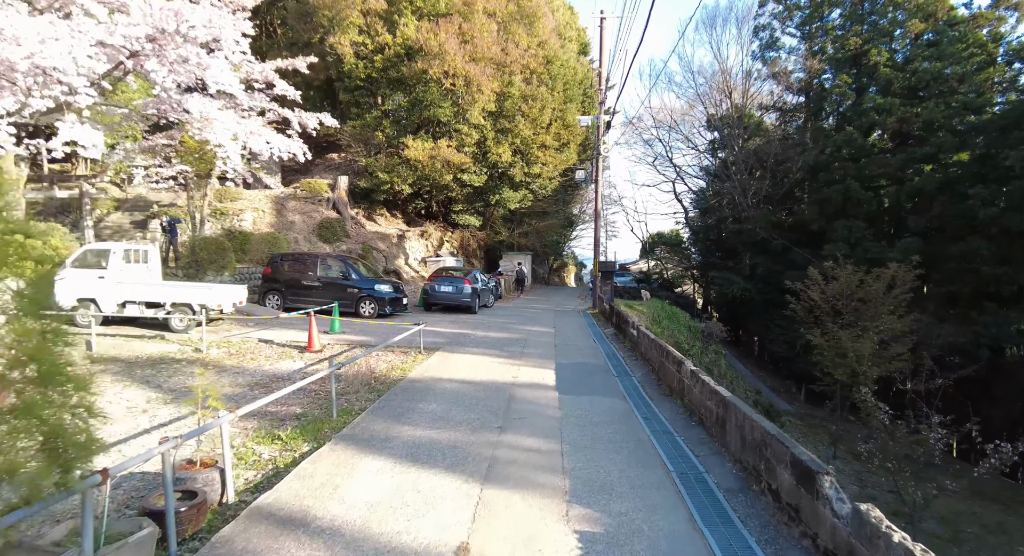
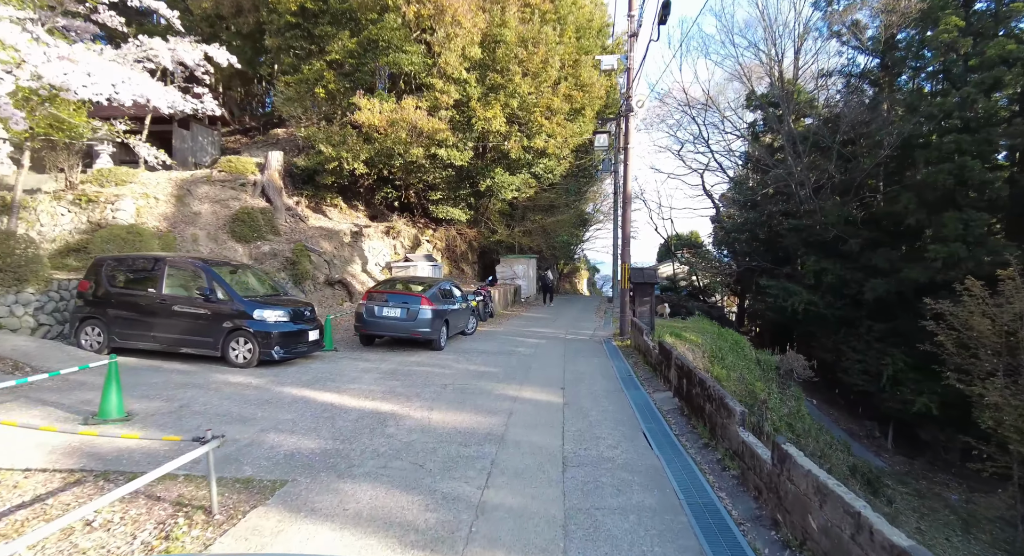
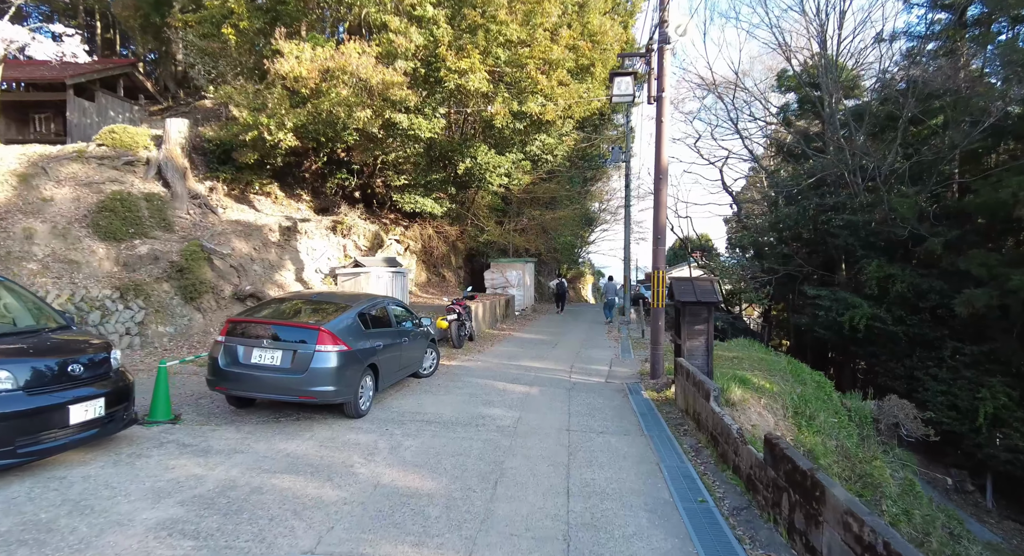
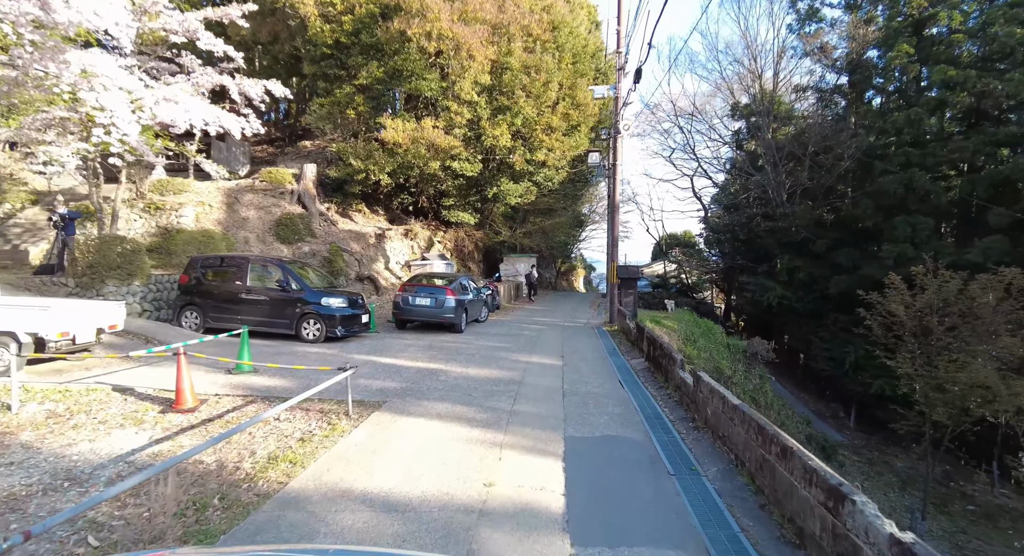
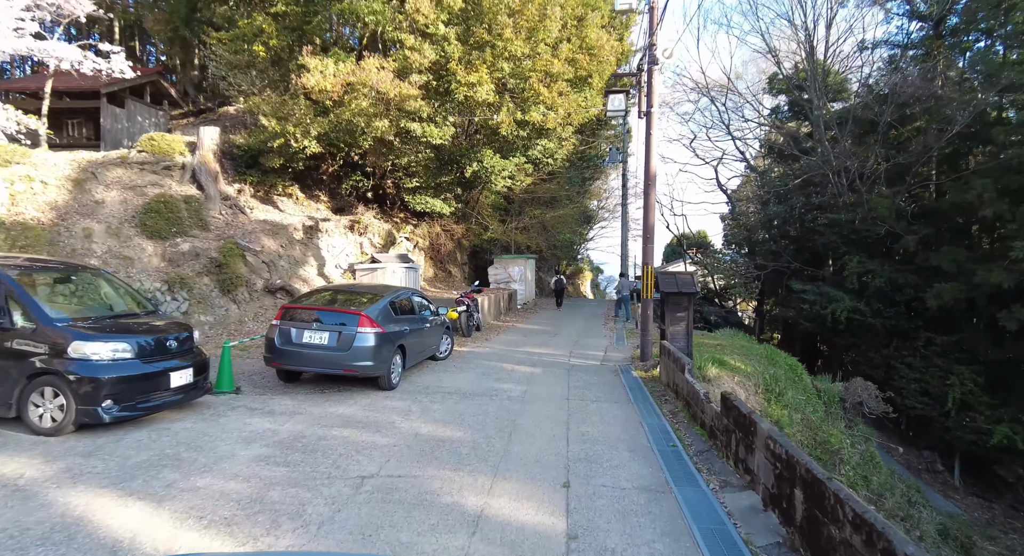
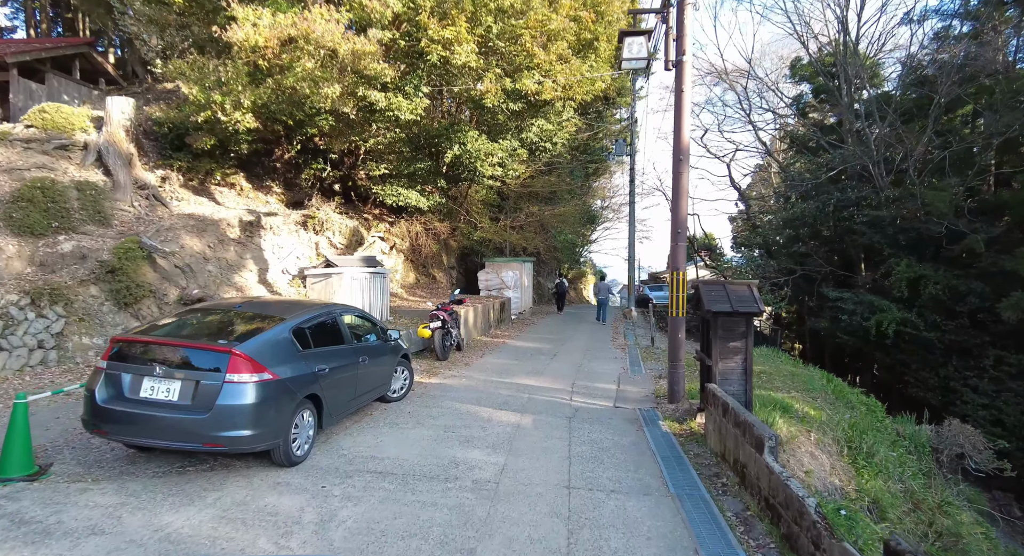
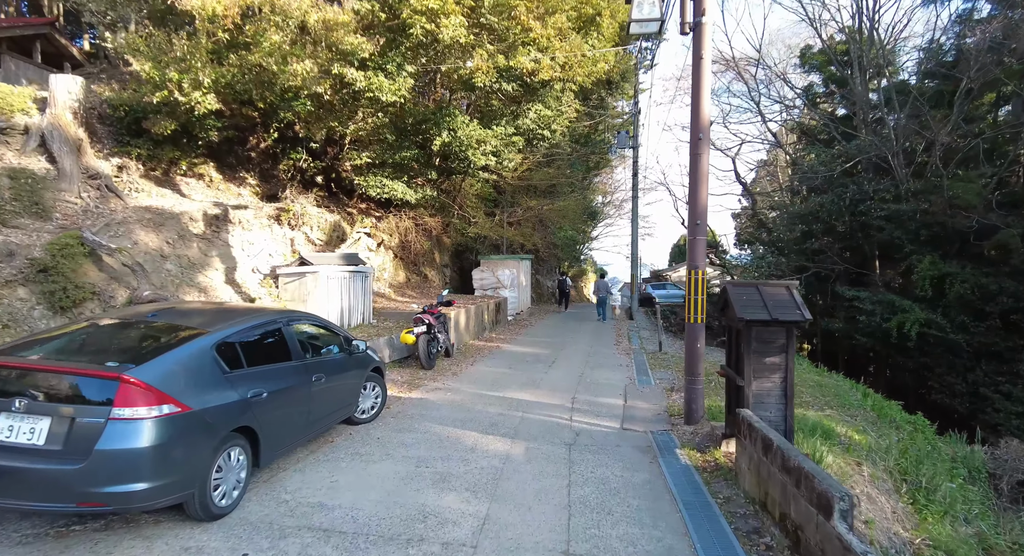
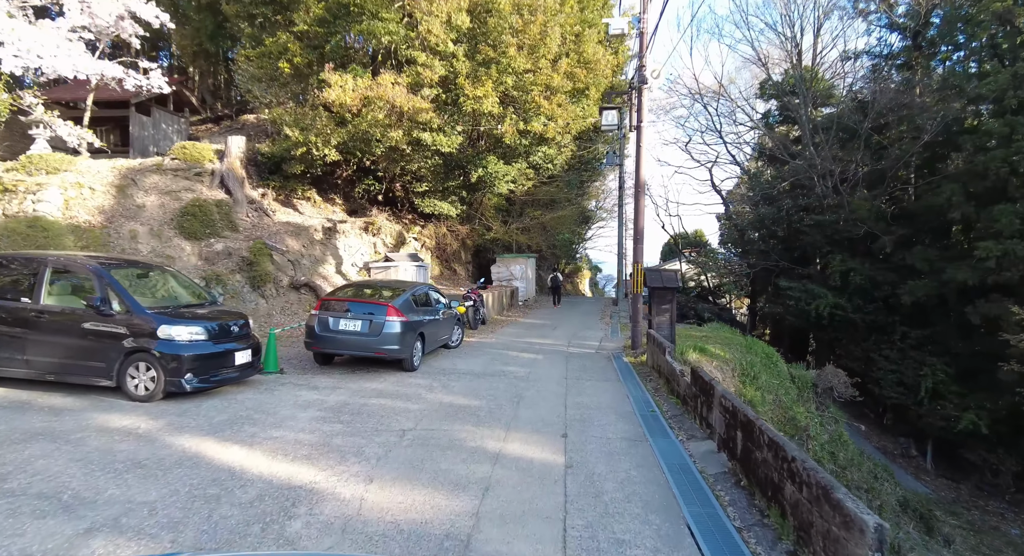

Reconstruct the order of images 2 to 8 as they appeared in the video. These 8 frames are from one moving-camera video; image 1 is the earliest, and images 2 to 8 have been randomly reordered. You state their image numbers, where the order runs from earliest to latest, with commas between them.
4, 2, 8, 5, 3, 6, 7
